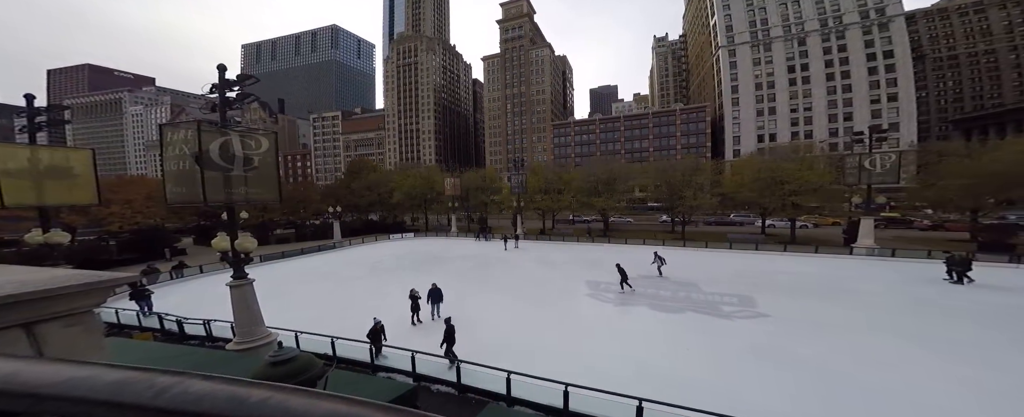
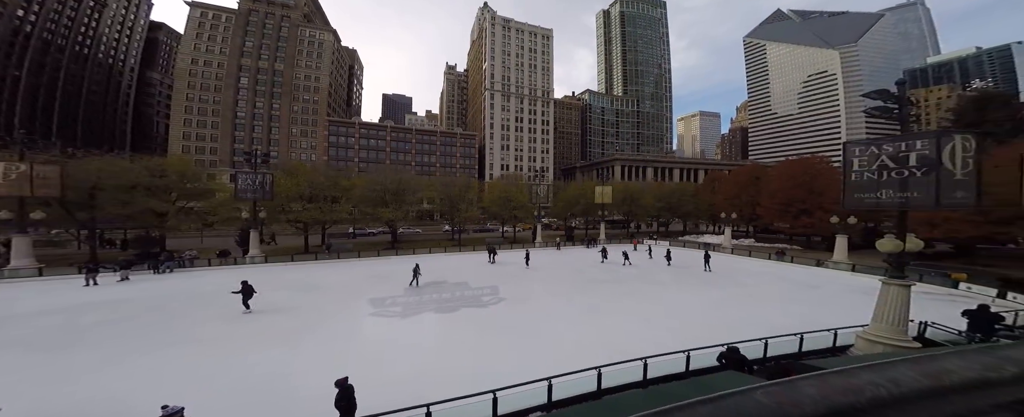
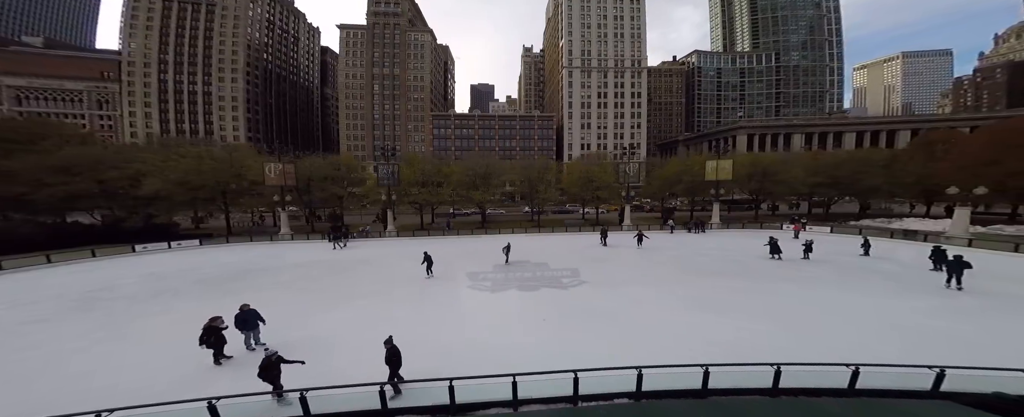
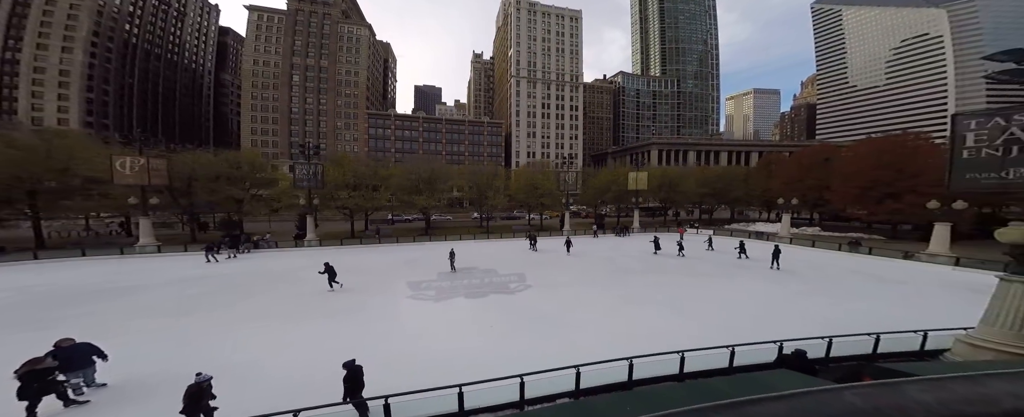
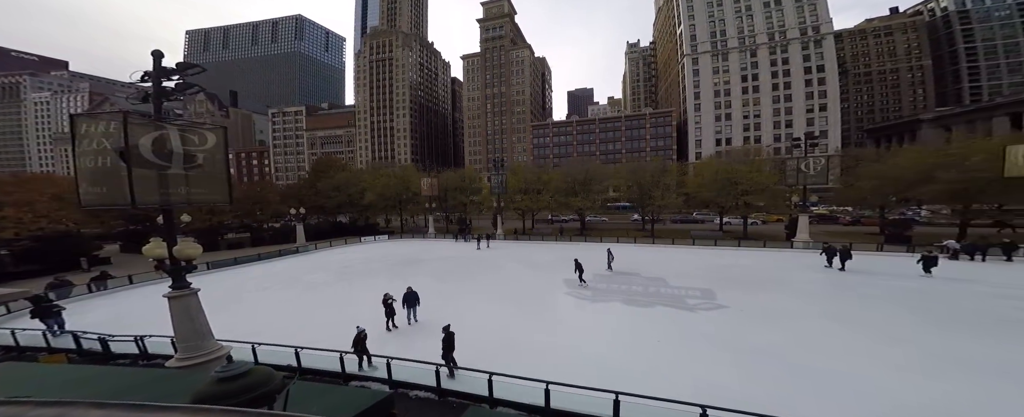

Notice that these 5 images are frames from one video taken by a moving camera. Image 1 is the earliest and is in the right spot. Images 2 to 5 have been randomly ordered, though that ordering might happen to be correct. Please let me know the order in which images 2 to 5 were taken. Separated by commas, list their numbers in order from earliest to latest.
5, 3, 4, 2
